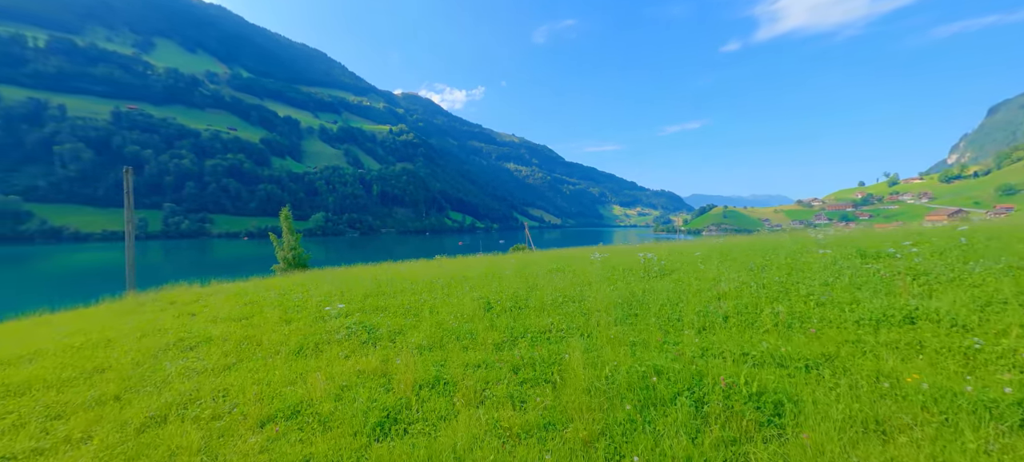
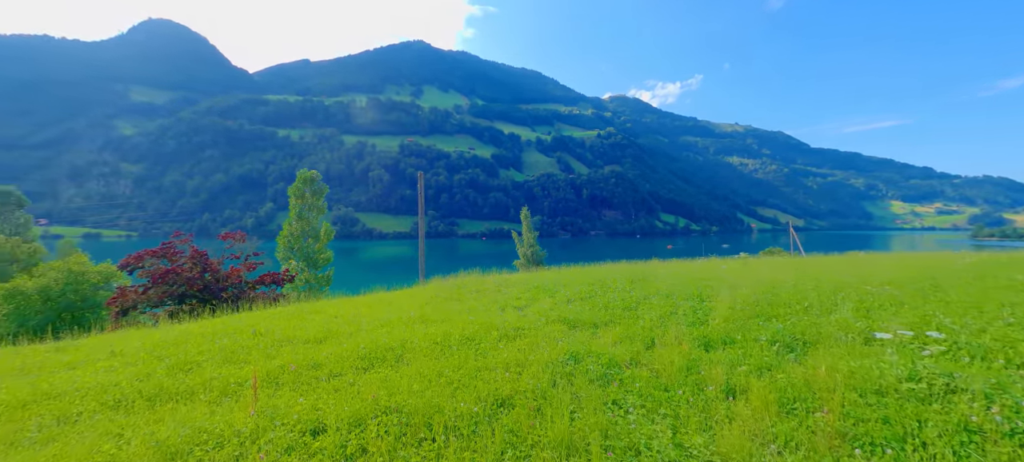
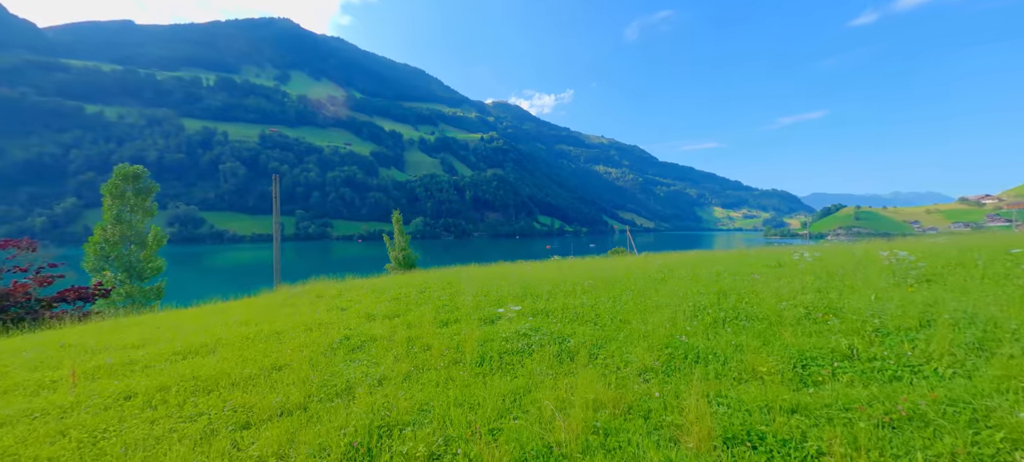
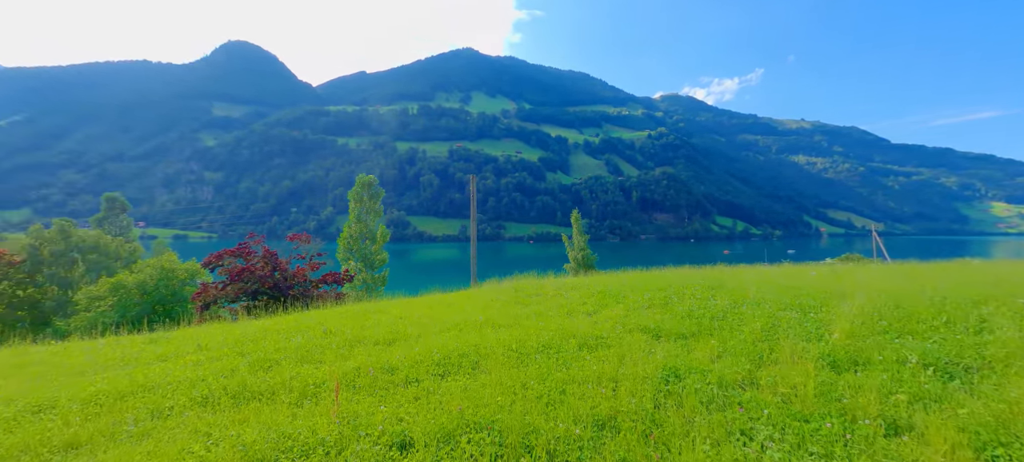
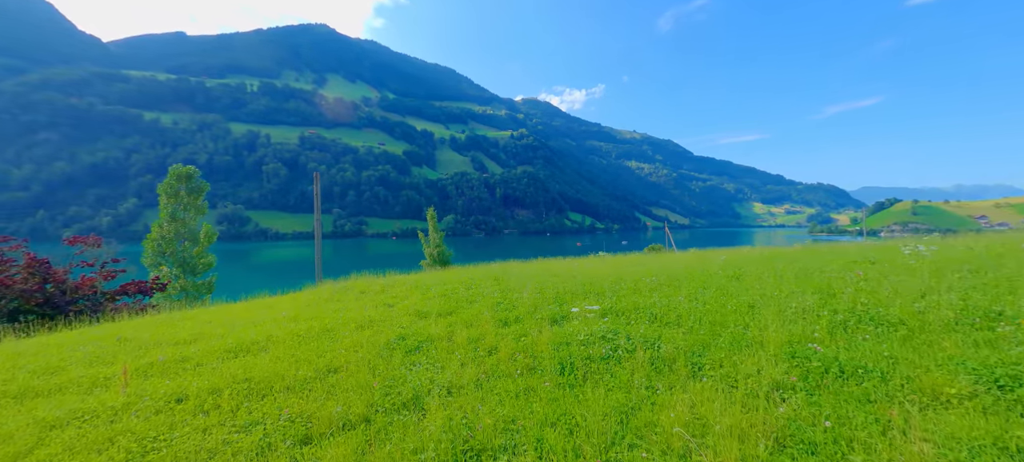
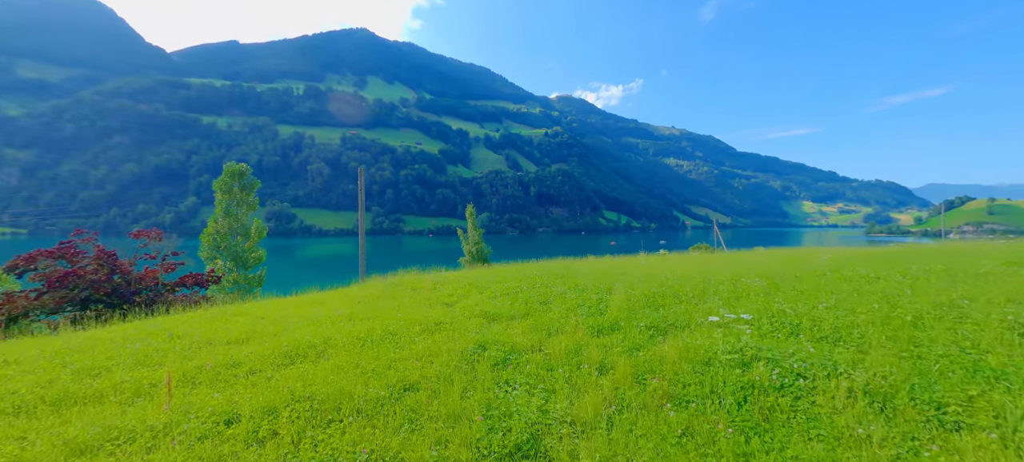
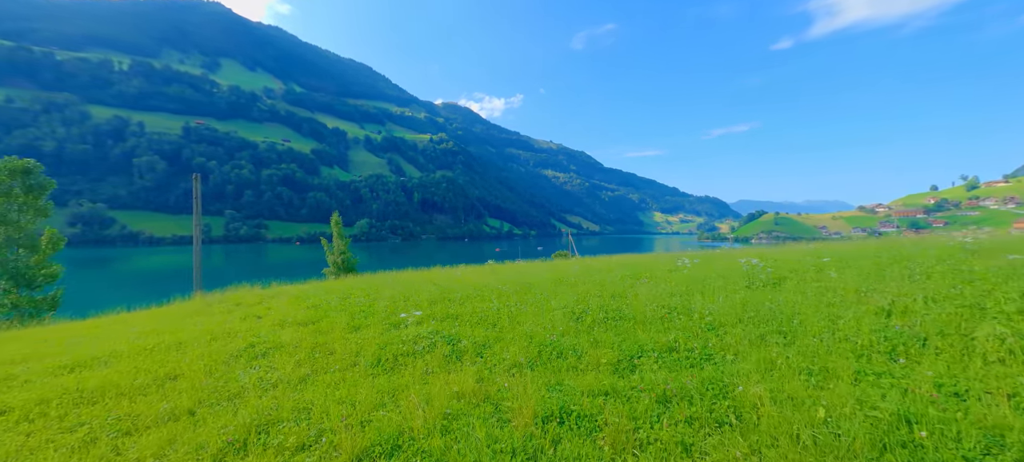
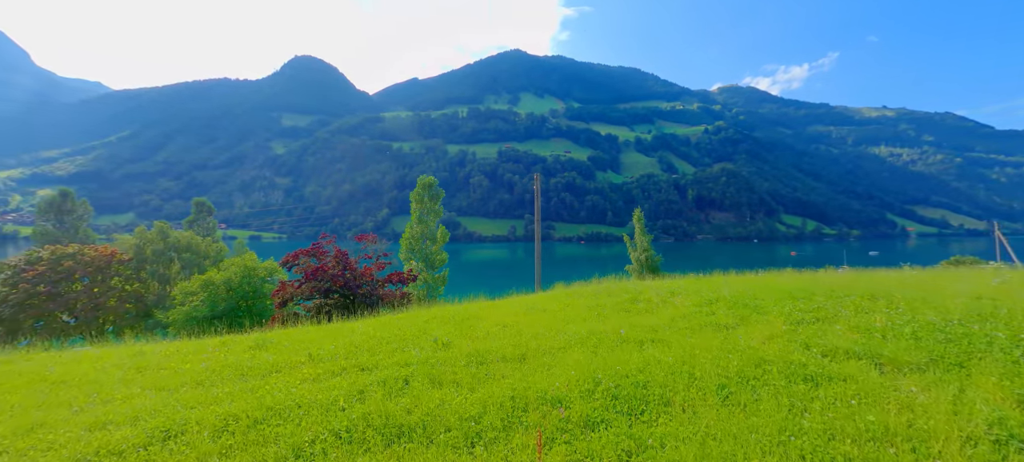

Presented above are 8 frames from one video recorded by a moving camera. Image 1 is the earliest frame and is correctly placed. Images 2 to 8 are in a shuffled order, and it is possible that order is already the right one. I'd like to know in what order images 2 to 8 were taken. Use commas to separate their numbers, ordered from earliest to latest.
7, 3, 5, 6, 2, 4, 8
